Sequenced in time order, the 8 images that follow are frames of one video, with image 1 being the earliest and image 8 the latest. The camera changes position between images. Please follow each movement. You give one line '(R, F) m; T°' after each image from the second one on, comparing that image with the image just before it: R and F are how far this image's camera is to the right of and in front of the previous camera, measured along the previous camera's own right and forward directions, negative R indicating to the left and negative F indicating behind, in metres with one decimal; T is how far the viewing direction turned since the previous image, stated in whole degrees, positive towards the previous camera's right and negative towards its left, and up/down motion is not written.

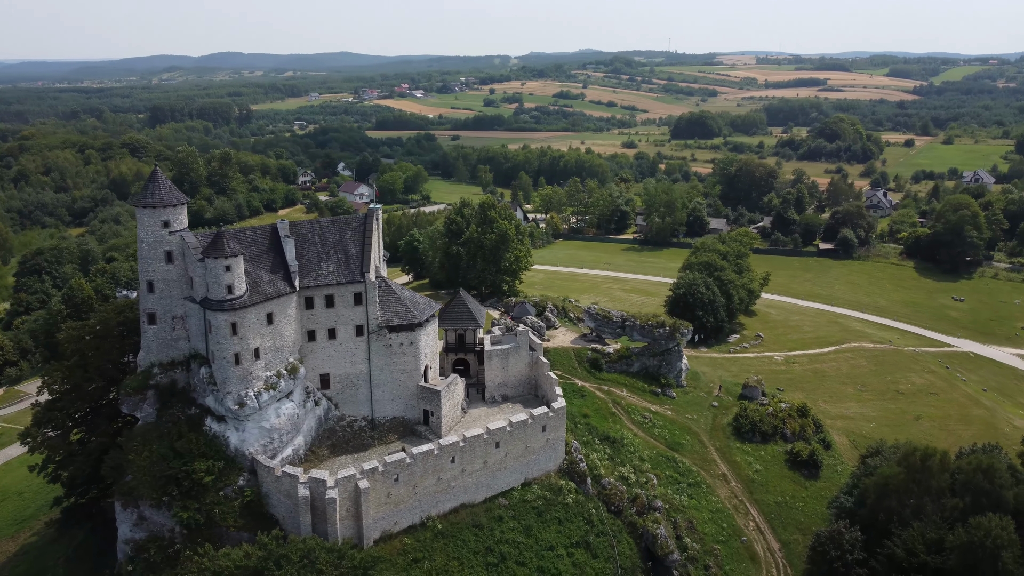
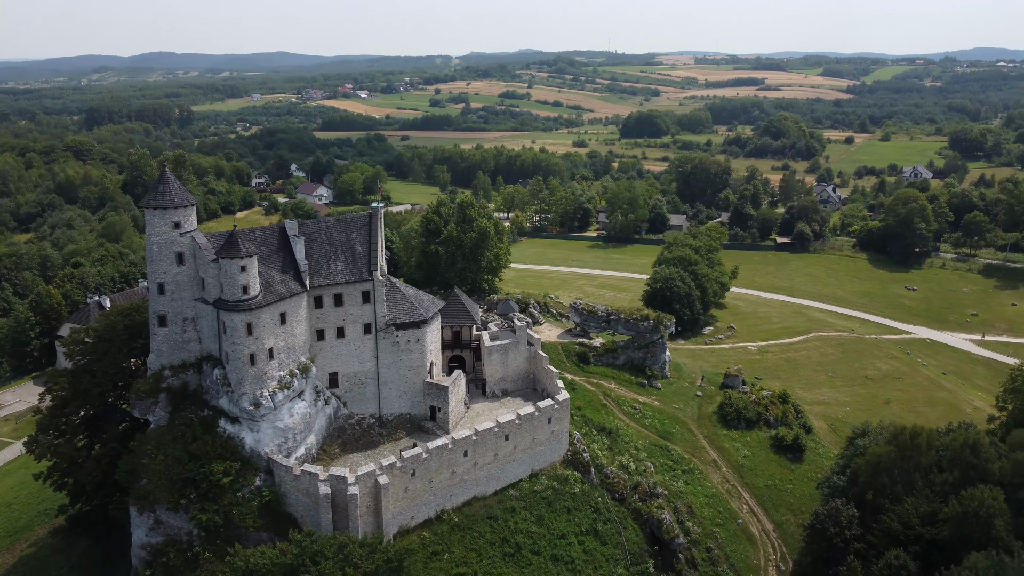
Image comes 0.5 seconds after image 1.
(-3.1, -0.7) m; +4°
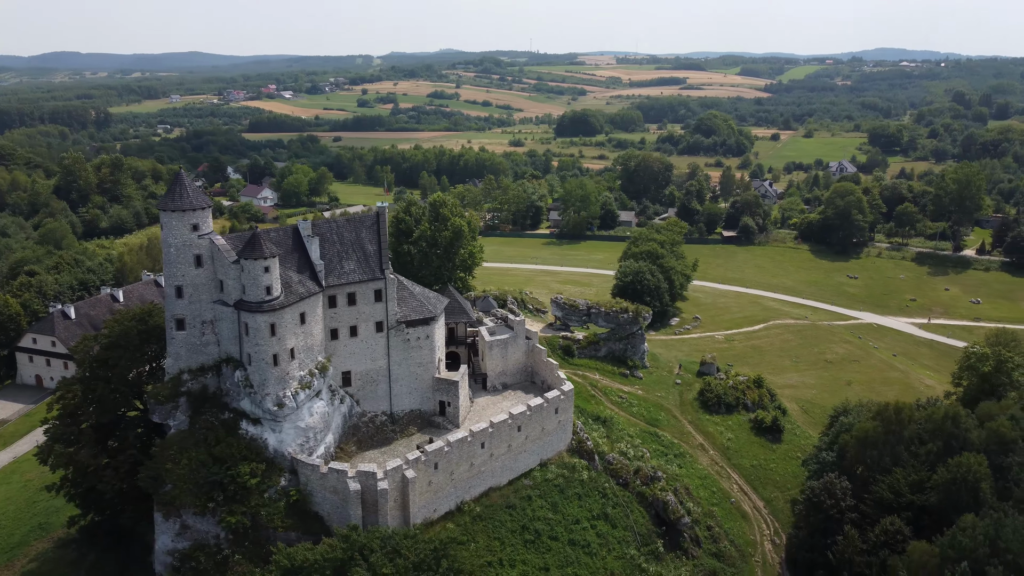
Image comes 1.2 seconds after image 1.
(-4.2, -0.8) m; +5°
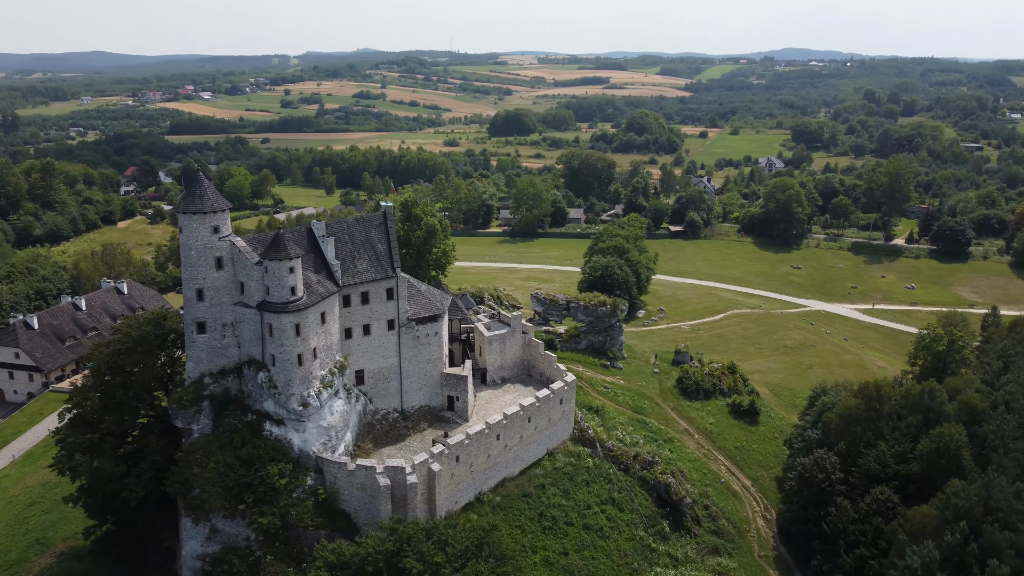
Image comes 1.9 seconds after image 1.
(-4.3, -0.9) m; +5°
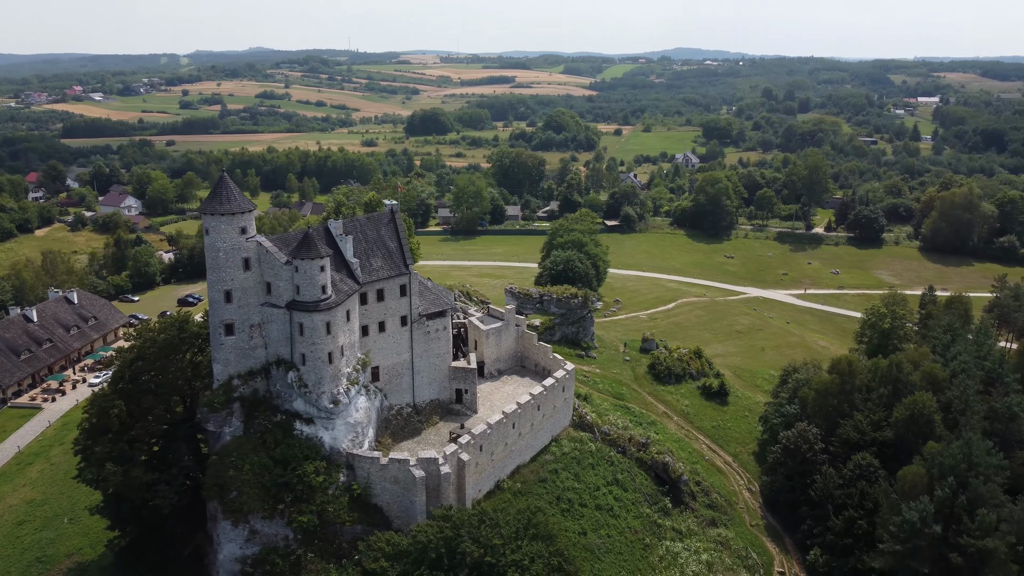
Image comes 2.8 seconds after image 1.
(-5.4, -1.0) m; +7°
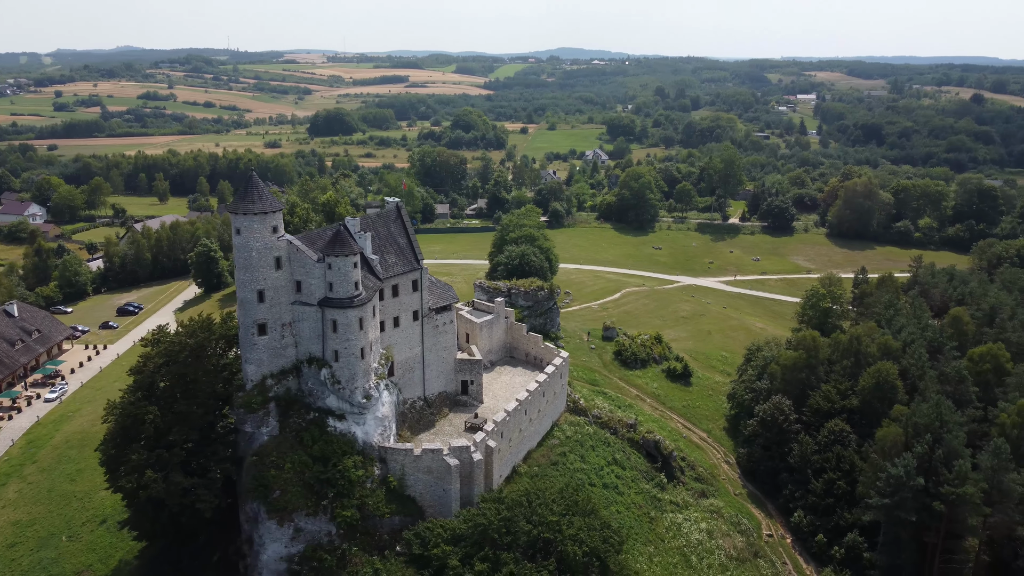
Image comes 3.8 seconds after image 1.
(-6.1, -1.0) m; +8°
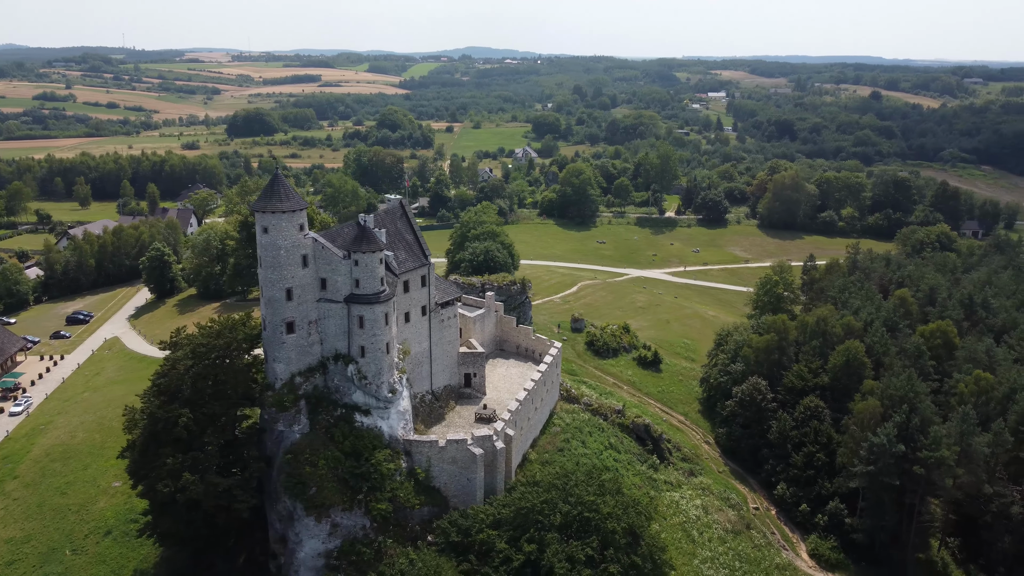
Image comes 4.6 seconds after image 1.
(-4.9, -0.8) m; +6°
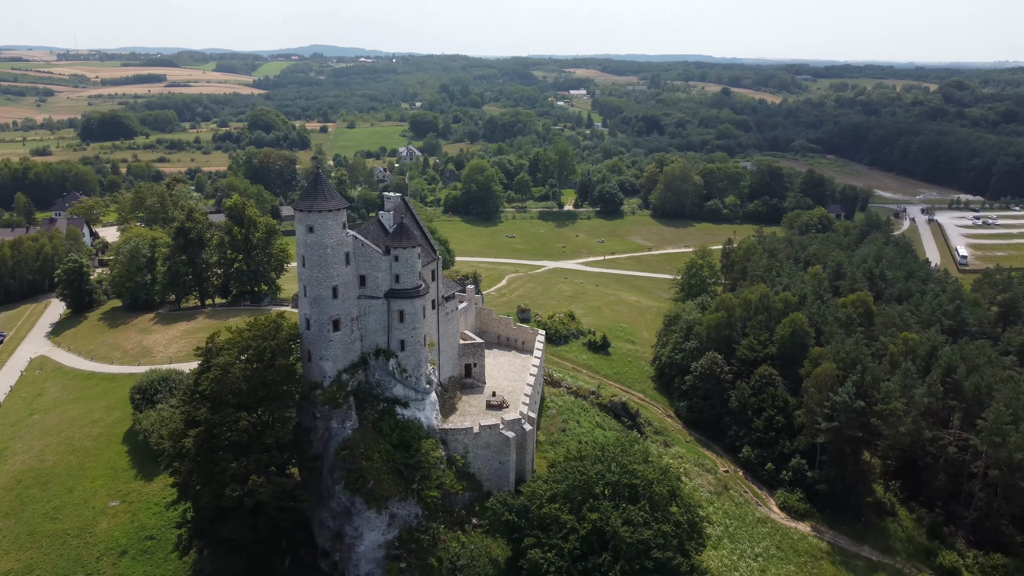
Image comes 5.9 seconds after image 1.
(-8.0, -1.1) m; +10°
